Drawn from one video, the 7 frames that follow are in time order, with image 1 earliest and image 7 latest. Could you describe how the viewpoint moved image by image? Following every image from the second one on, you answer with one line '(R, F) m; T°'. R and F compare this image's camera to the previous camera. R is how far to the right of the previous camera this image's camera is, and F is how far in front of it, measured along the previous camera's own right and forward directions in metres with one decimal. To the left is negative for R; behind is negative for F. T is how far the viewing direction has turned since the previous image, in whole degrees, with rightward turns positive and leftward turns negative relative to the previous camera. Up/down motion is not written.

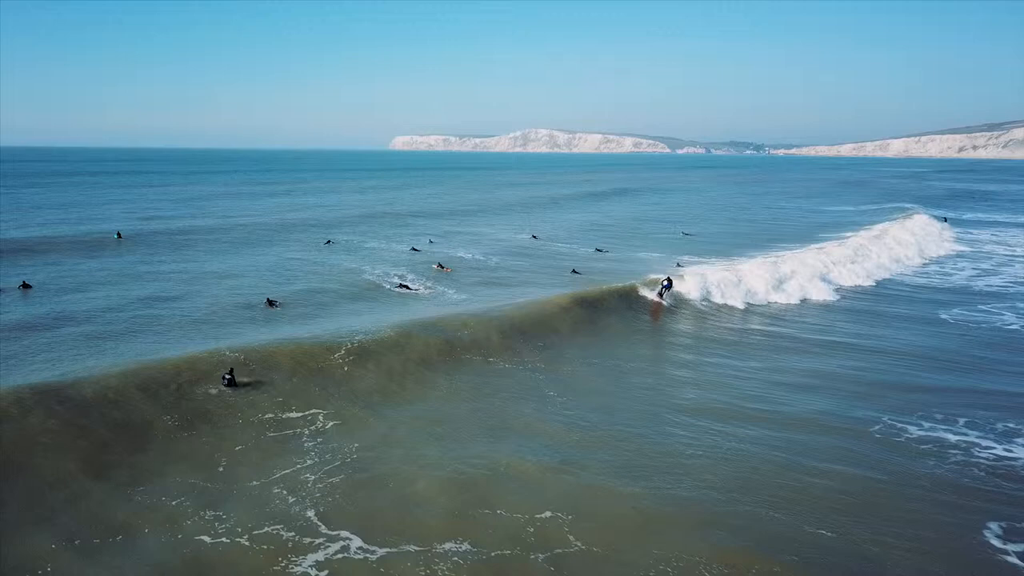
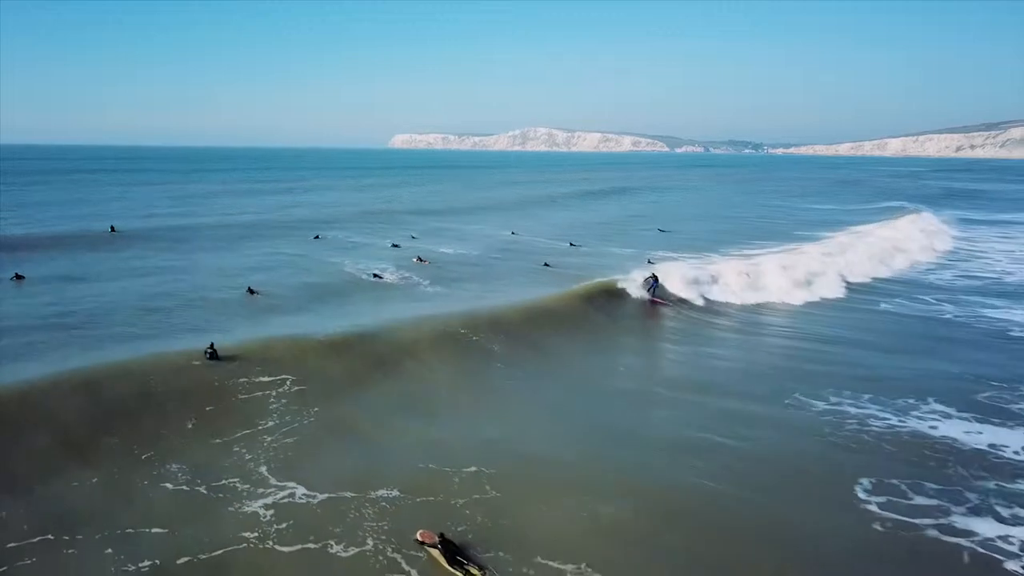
(+0.7, -1.2) m; 0°
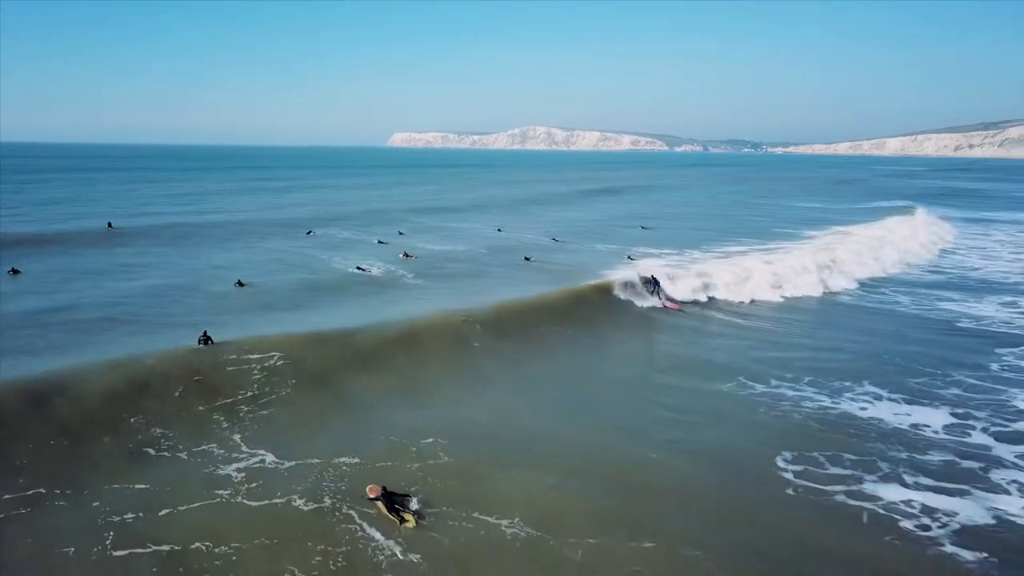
(+0.5, -0.9) m; 0°
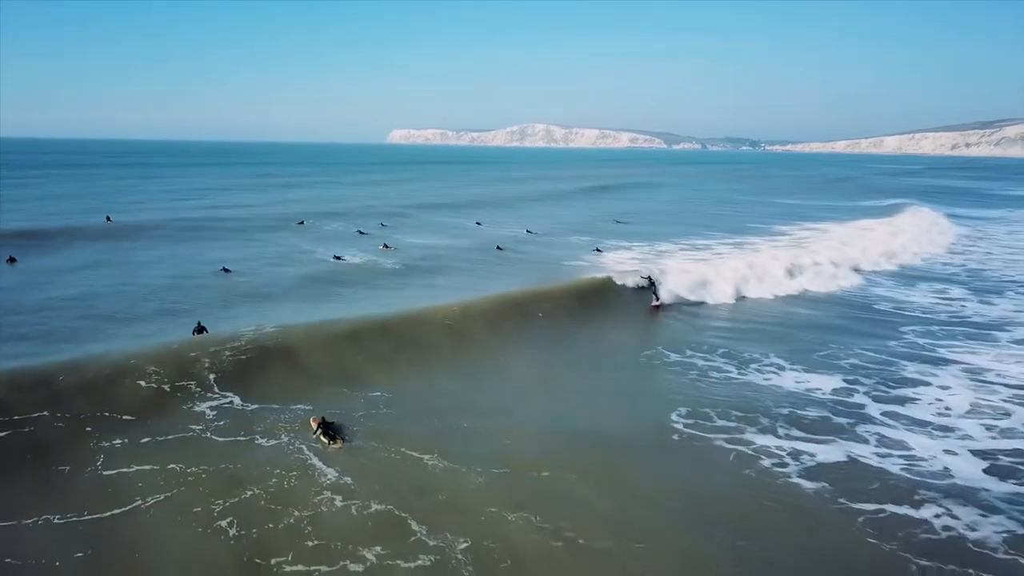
(+0.8, -1.8) m; 0°
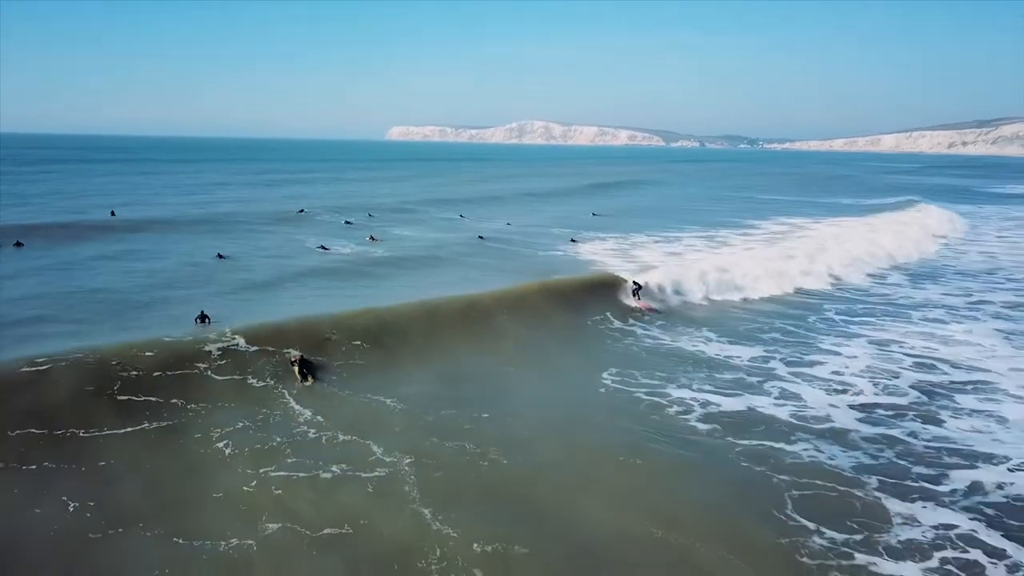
(+0.6, -2.1) m; 0°
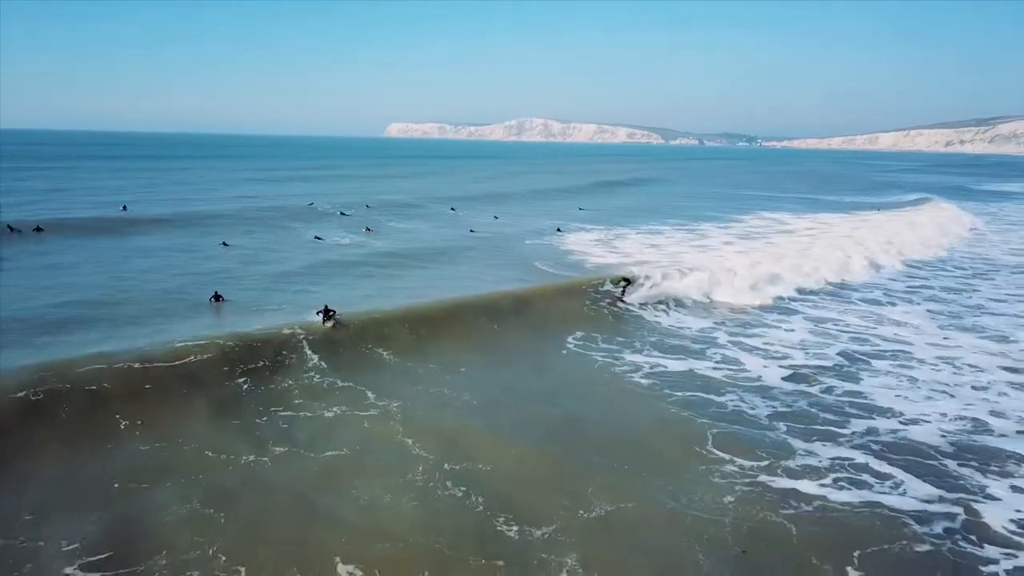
(+0.4, -2.1) m; 0°
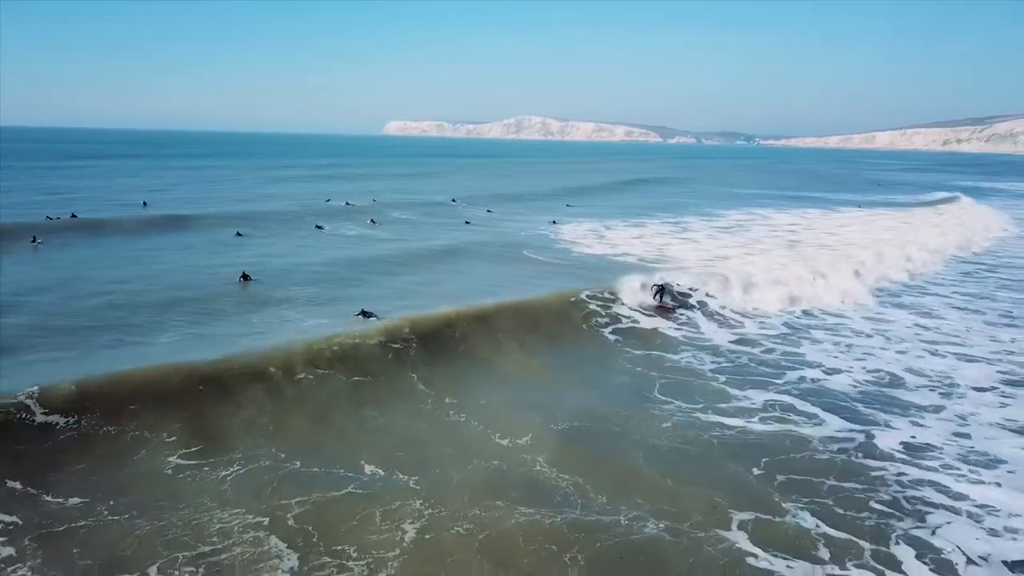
(+0.1, -2.7) m; 0°
